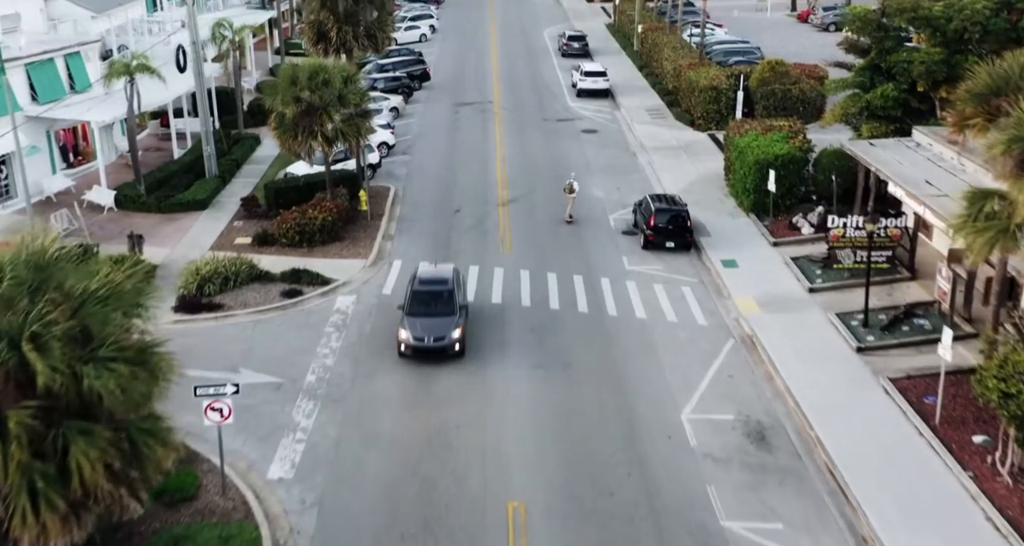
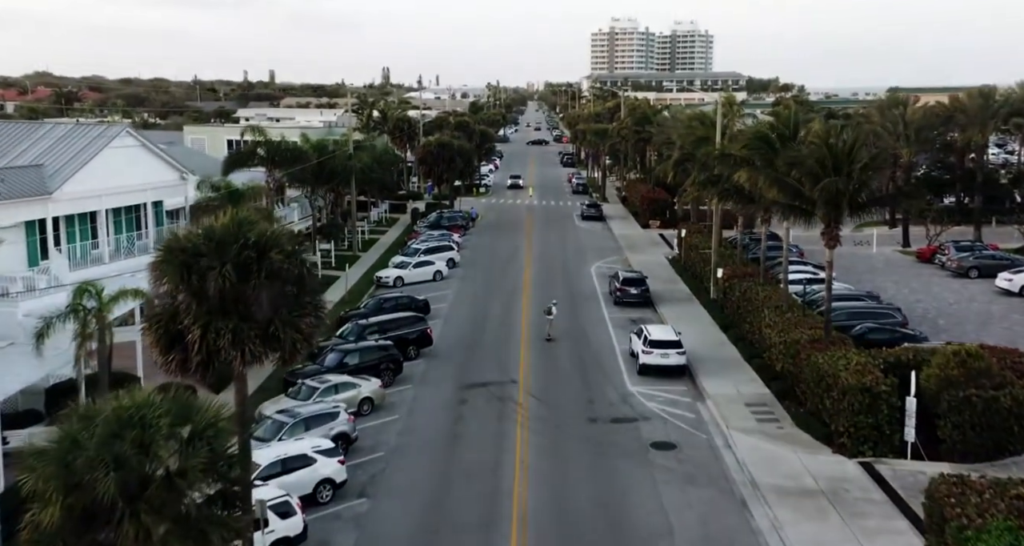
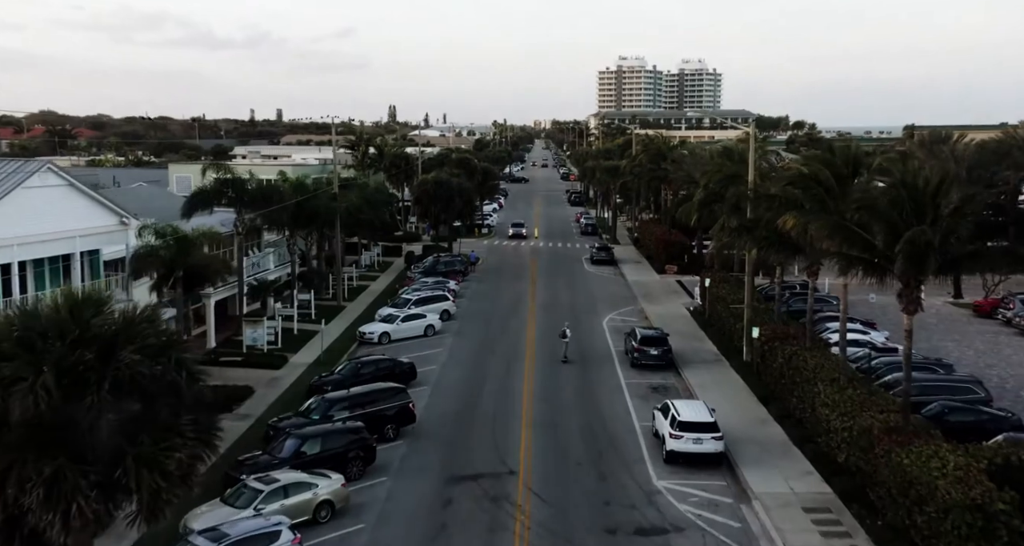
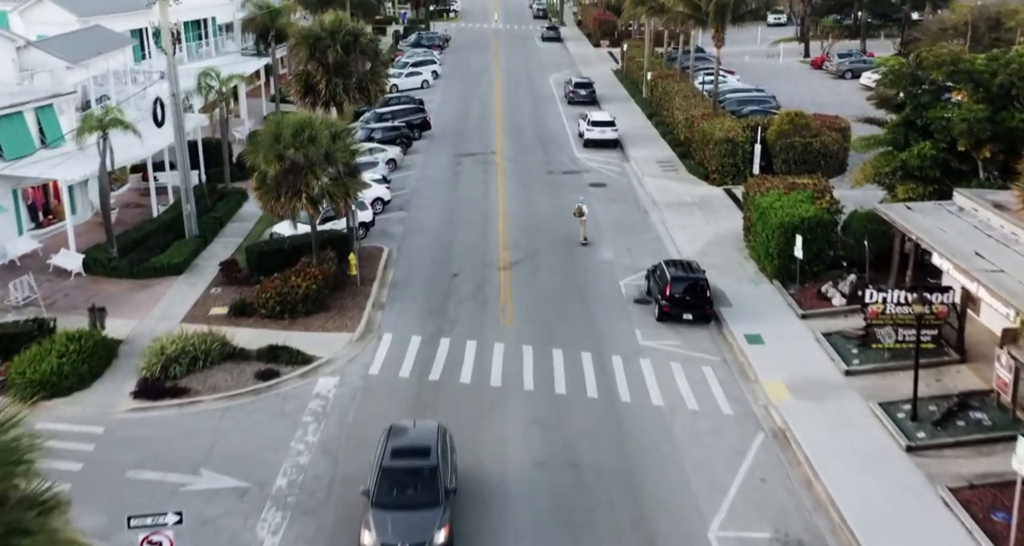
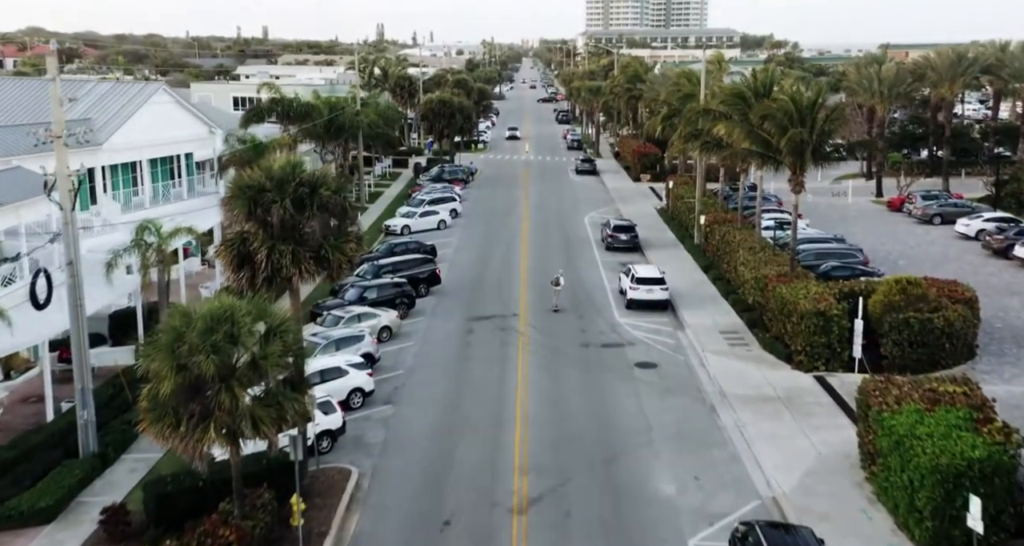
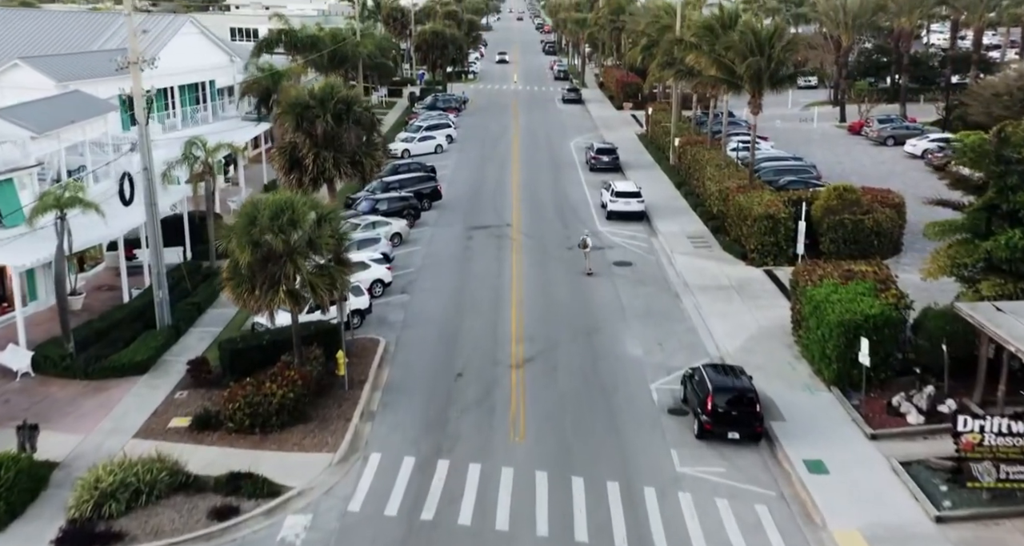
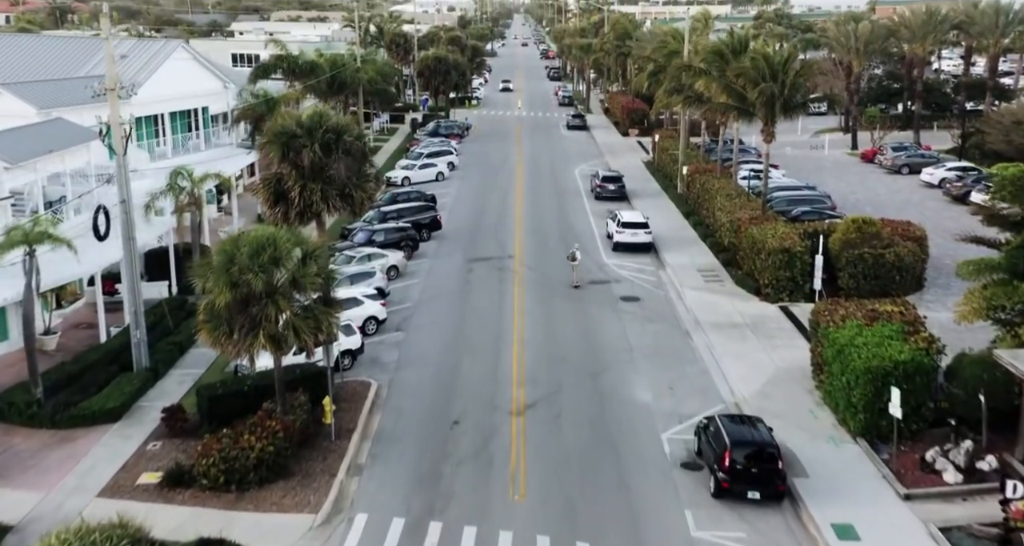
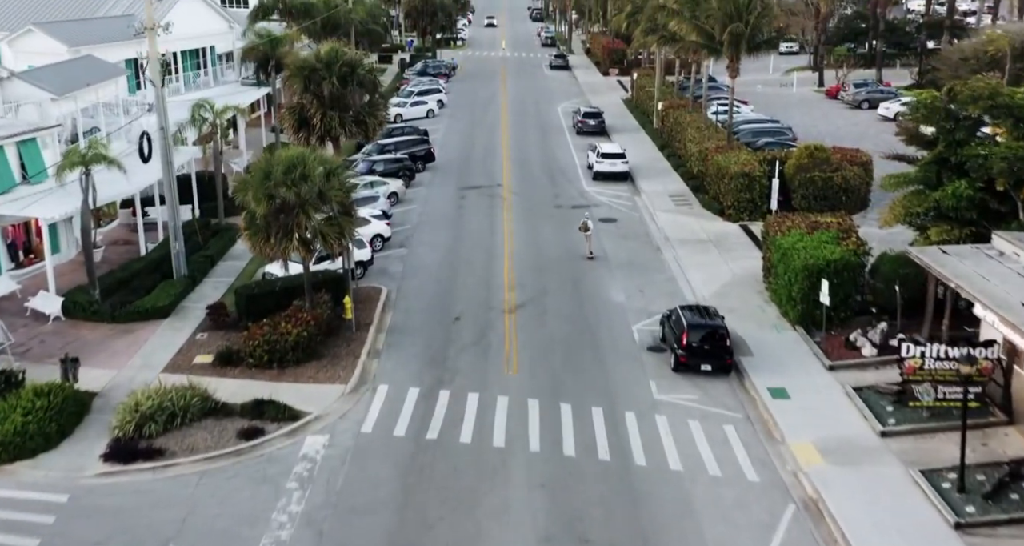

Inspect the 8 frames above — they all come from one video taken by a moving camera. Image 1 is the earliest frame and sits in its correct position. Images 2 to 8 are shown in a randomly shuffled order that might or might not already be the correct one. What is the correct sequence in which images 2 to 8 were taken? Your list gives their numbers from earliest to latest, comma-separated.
4, 8, 6, 7, 5, 2, 3
